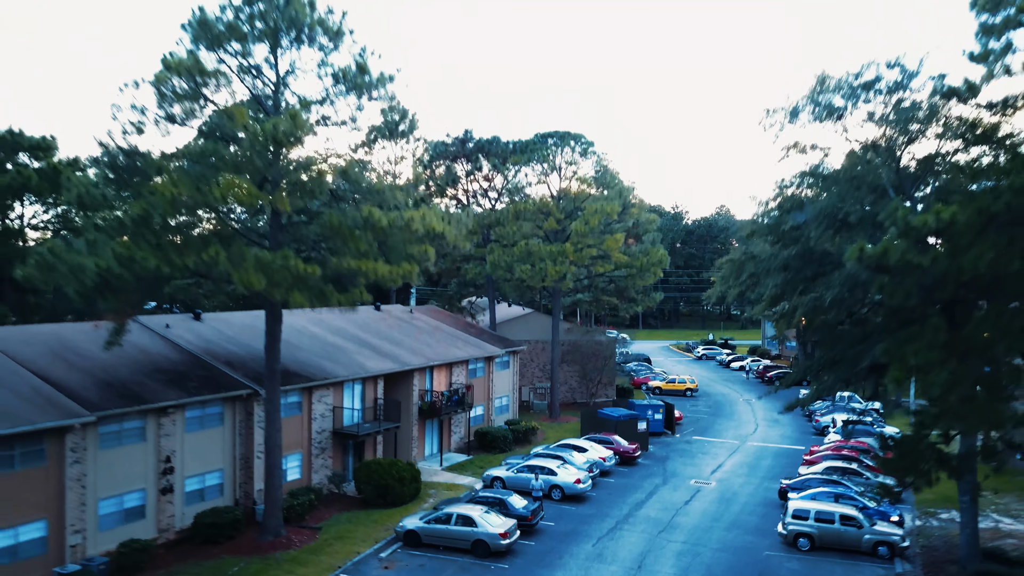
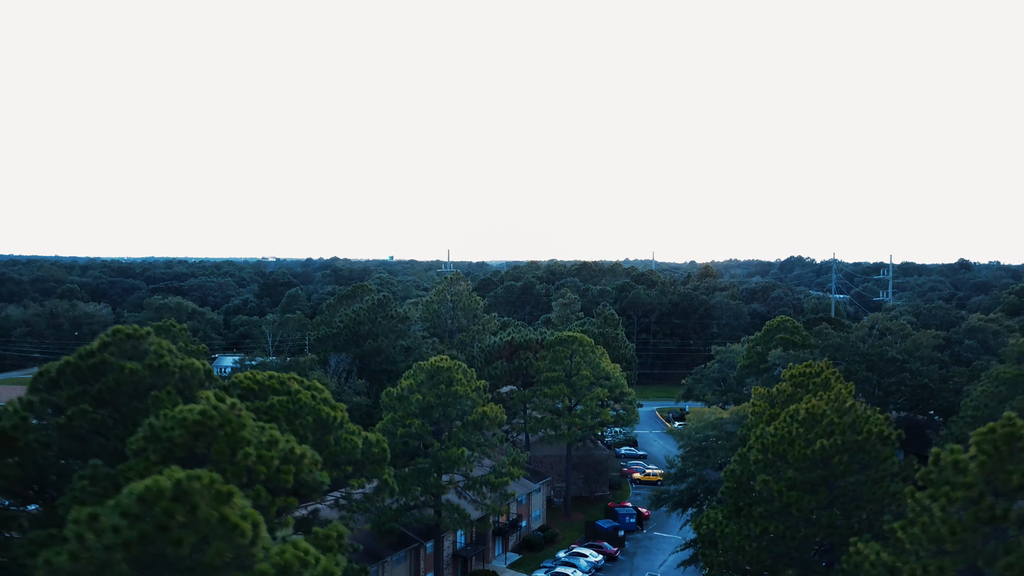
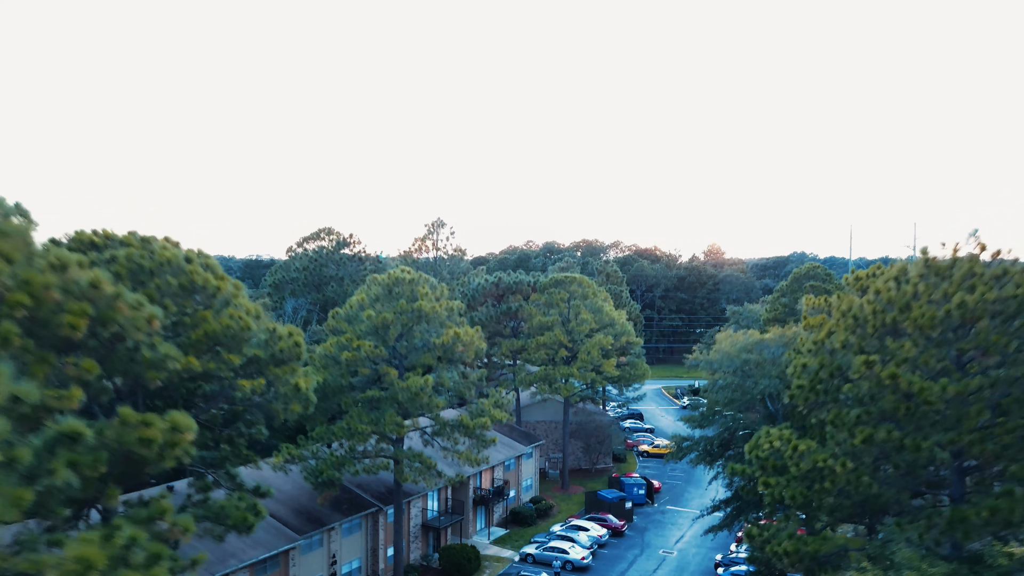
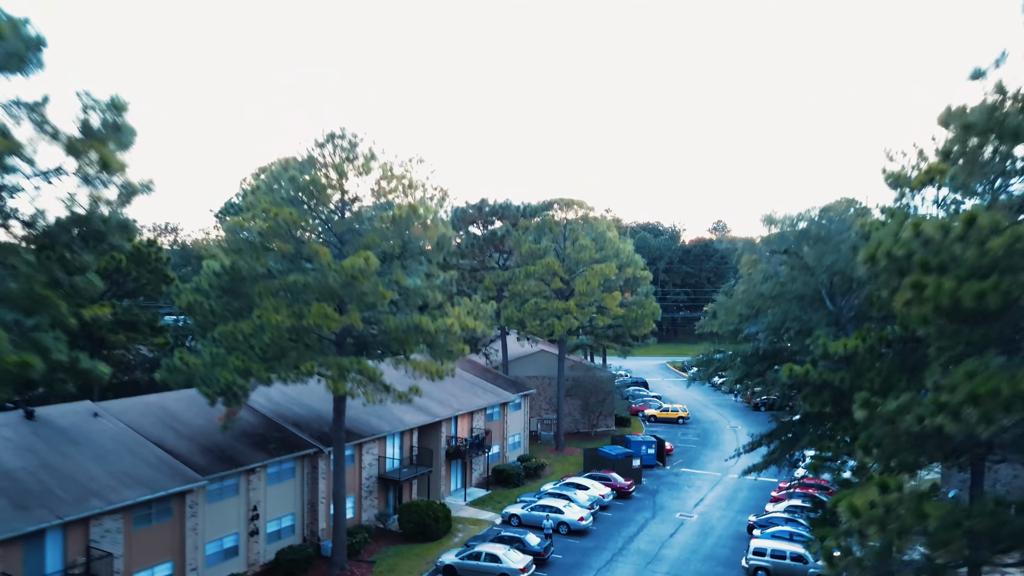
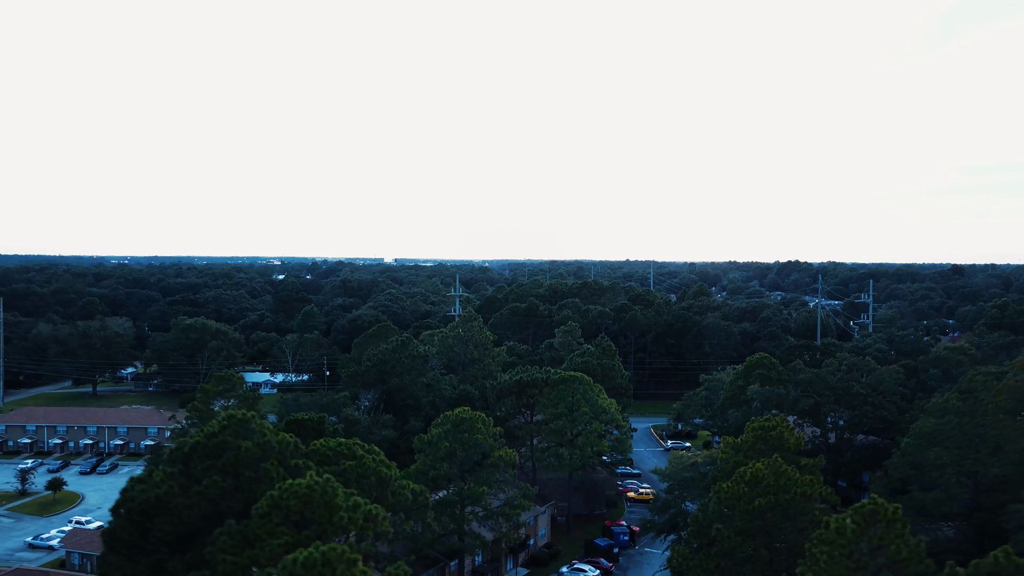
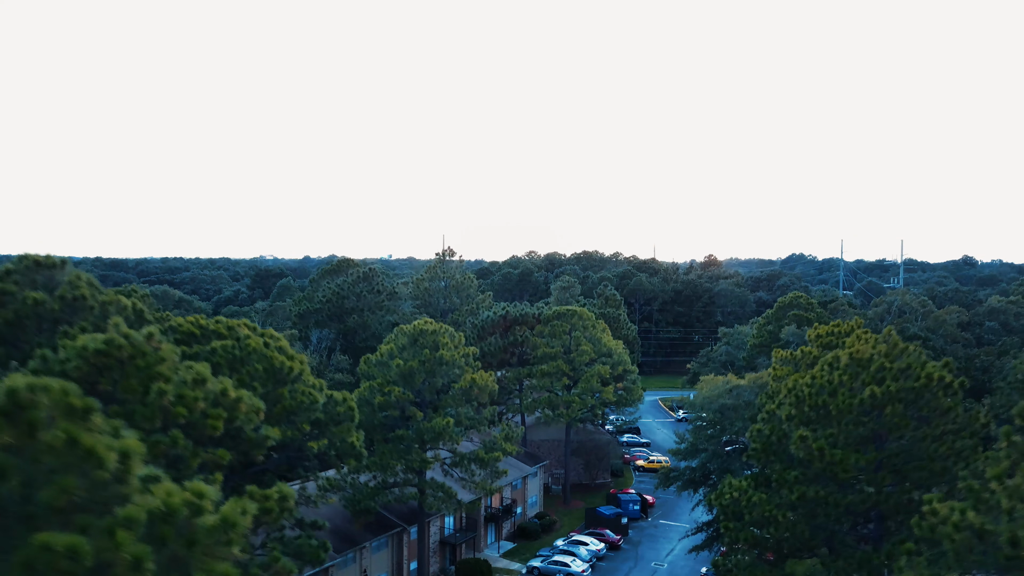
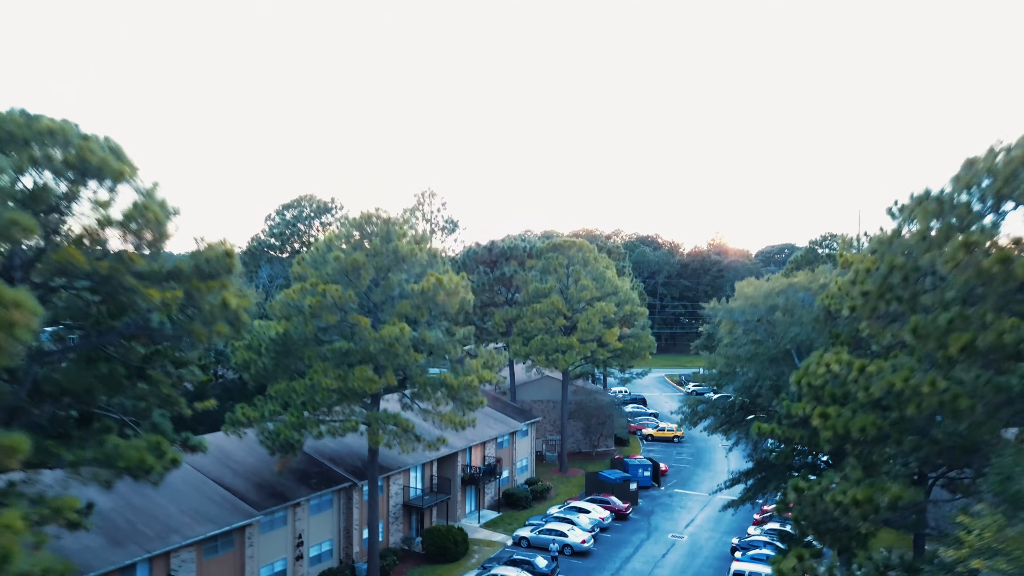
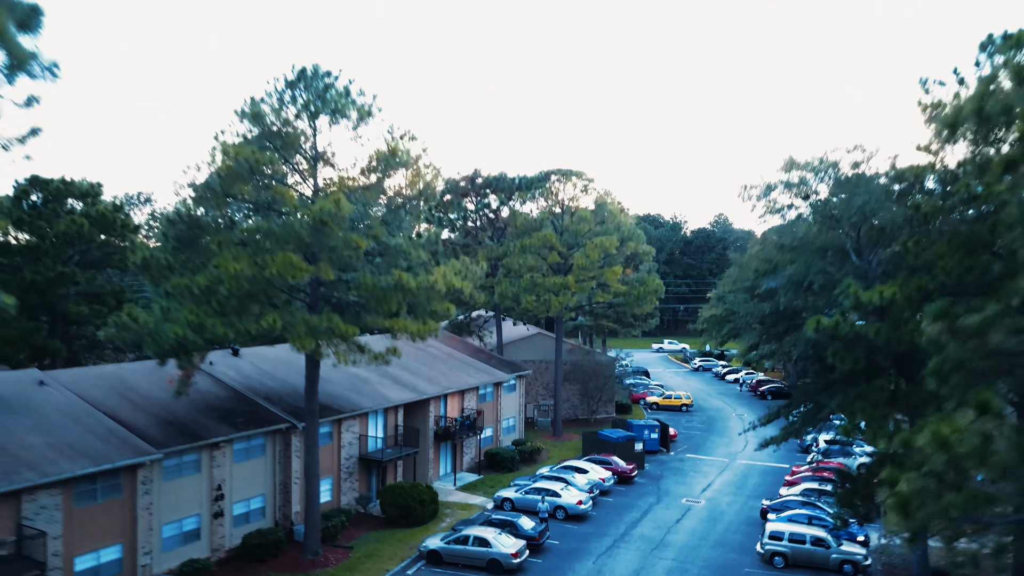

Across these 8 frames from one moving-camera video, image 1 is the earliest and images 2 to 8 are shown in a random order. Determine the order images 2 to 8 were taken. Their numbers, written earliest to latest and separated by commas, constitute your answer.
8, 4, 7, 3, 6, 2, 5
